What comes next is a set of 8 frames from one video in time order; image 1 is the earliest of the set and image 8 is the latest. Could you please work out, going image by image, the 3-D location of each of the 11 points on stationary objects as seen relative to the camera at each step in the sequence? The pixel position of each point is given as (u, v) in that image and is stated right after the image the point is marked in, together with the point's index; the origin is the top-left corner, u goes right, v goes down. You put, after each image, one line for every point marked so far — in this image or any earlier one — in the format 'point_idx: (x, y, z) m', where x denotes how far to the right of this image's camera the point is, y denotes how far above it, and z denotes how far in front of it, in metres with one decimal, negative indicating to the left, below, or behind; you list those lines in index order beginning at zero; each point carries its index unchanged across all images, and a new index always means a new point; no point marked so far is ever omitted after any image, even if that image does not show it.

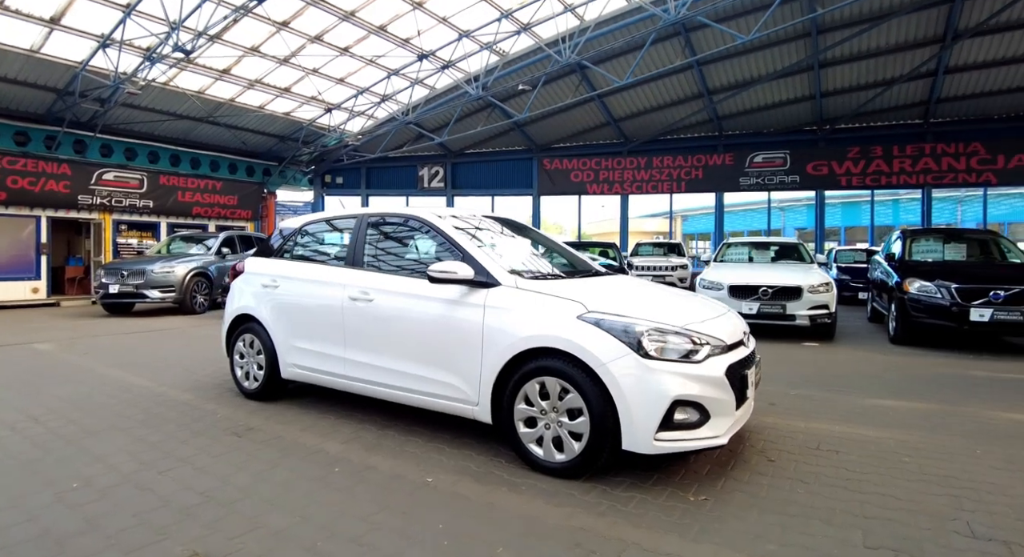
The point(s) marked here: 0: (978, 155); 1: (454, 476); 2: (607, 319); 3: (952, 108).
0: (+13.8, +3.6, +16.3) m
1: (-0.3, -1.2, +3.3) m
2: (+0.6, -0.2, +3.3) m
3: (+13.2, +5.0, +16.4) m
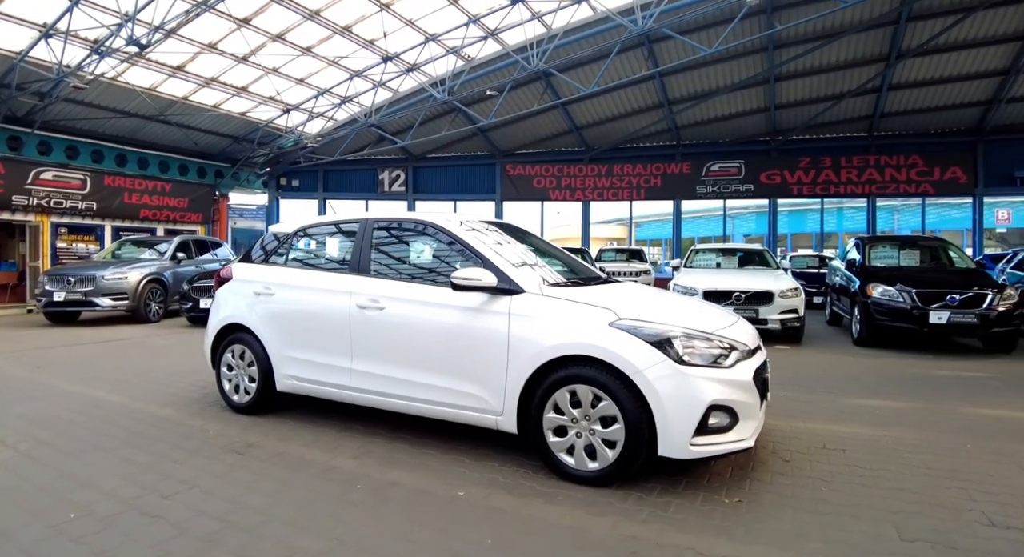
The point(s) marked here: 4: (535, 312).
0: (+12.7, +3.5, +17.5) m
1: (-0.1, -1.2, +3.3) m
2: (+0.8, -0.3, +3.3) m
3: (+12.1, +4.9, +17.5) m
4: (+0.2, -0.2, +3.5) m
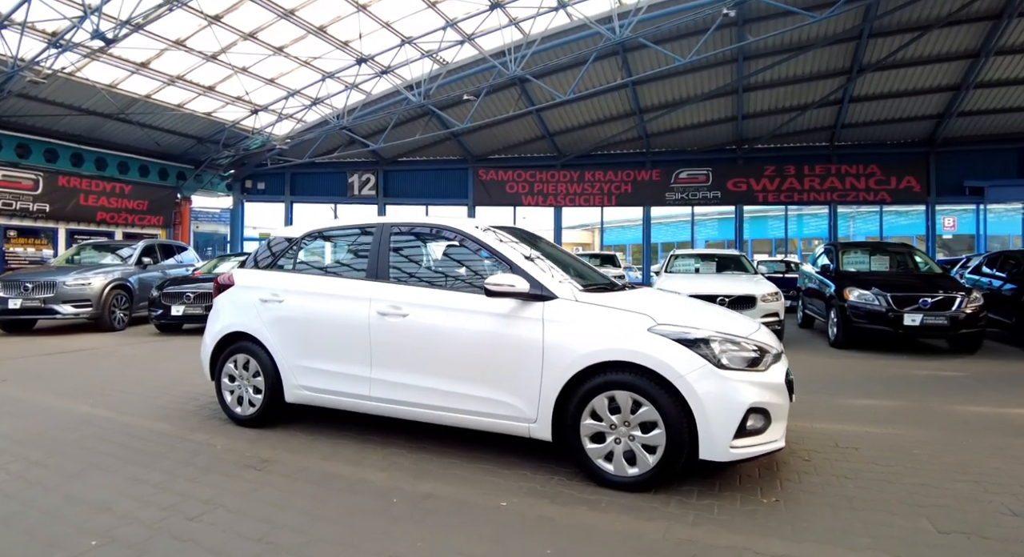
0: (+11.9, +3.3, +18.3) m
1: (+0.1, -1.3, +3.2) m
2: (+1.0, -0.3, +3.3) m
3: (+11.3, +4.8, +18.3) m
4: (+0.4, -0.2, +3.5) m
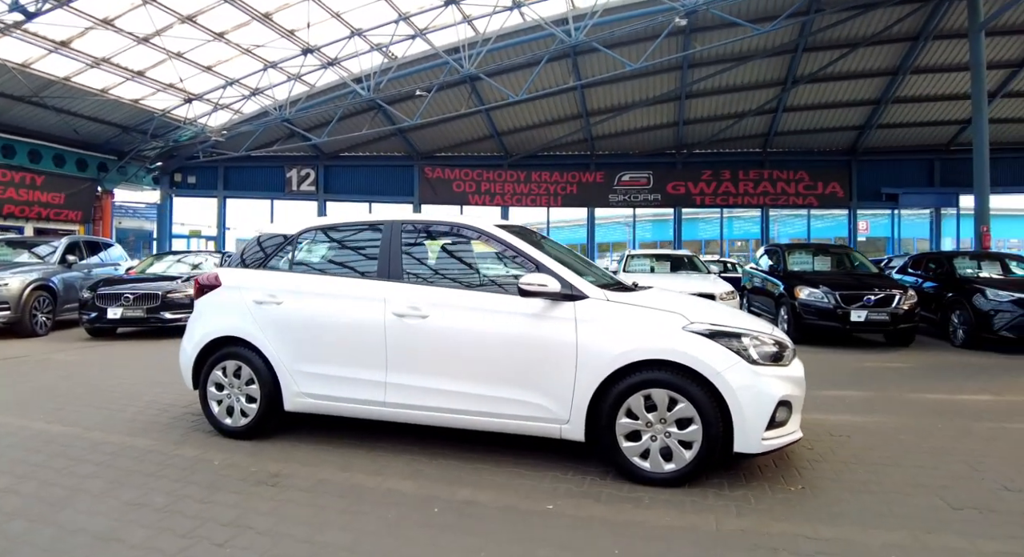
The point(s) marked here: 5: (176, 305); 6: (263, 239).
0: (+10.2, +3.4, +19.6) m
1: (+0.4, -1.3, +3.2) m
2: (+1.2, -0.3, +3.4) m
3: (+9.6, +4.8, +19.6) m
4: (+0.6, -0.2, +3.5) m
5: (-5.8, -0.5, +9.6) m
6: (-2.0, +0.3, +4.5) m
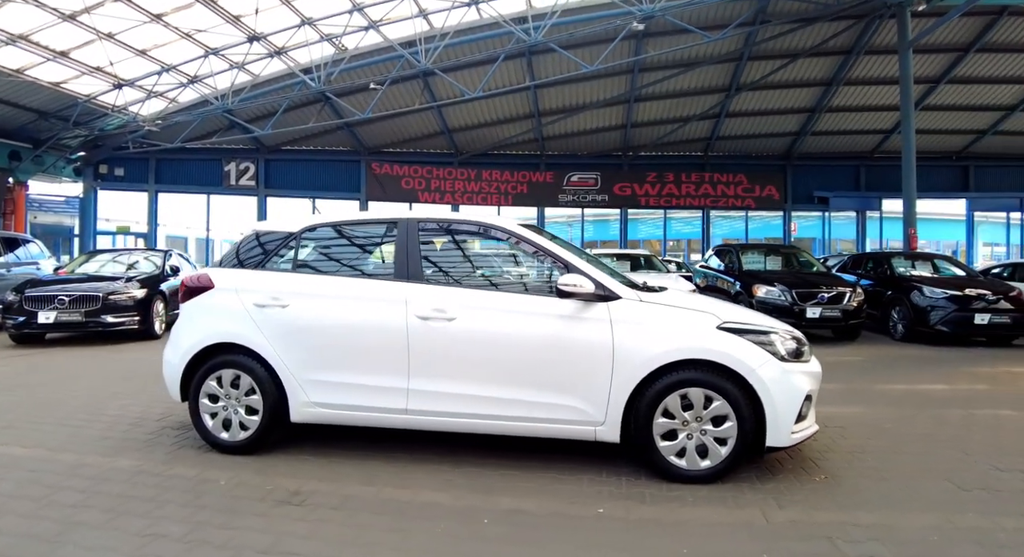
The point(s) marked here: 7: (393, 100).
0: (+8.5, +3.4, +20.6) m
1: (+0.6, -1.3, +3.2) m
2: (+1.4, -0.3, +3.5) m
3: (+7.9, +4.9, +20.5) m
4: (+0.8, -0.2, +3.5) m
5: (-6.2, -0.5, +8.8) m
6: (-1.9, +0.3, +4.2) m
7: (-3.6, +5.5, +17.1) m
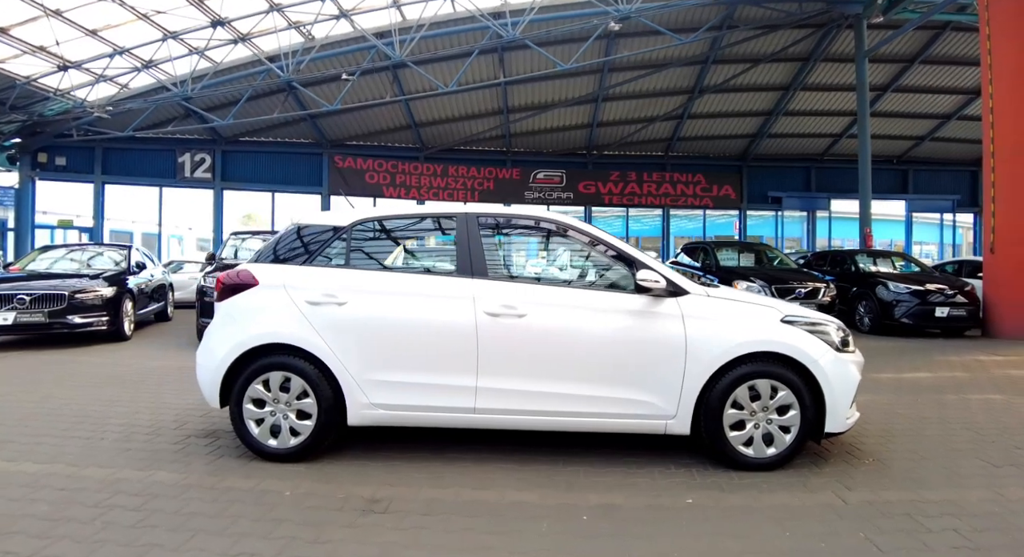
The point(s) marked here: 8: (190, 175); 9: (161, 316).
0: (+7.2, +3.6, +21.3) m
1: (+1.1, -1.2, +3.2) m
2: (+1.9, -0.3, +3.6) m
3: (+6.6, +5.0, +21.1) m
4: (+1.2, -0.2, +3.5) m
5: (-6.3, -0.4, +8.2) m
6: (-1.5, +0.3, +4.0) m
7: (-4.5, +5.6, +16.6) m
8: (-11.0, +3.5, +18.9) m
9: (-7.4, -0.8, +11.8) m
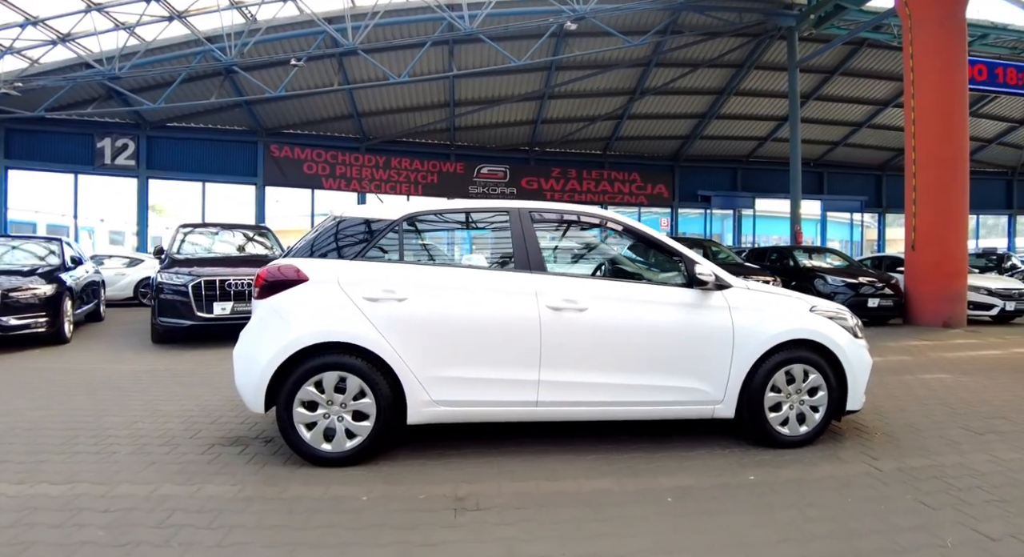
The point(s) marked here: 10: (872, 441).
0: (+5.0, +3.8, +22.2) m
1: (+1.5, -1.2, +3.5) m
2: (+2.2, -0.2, +4.0) m
3: (+4.5, +5.2, +21.9) m
4: (+1.6, -0.2, +3.8) m
5: (-6.5, -0.4, +7.3) m
6: (-1.2, +0.4, +3.9) m
7: (-5.9, +5.7, +15.9) m
8: (-12.7, +3.6, +17.2) m
9: (-8.1, -0.7, +10.8) m
10: (+2.6, -1.2, +4.0) m
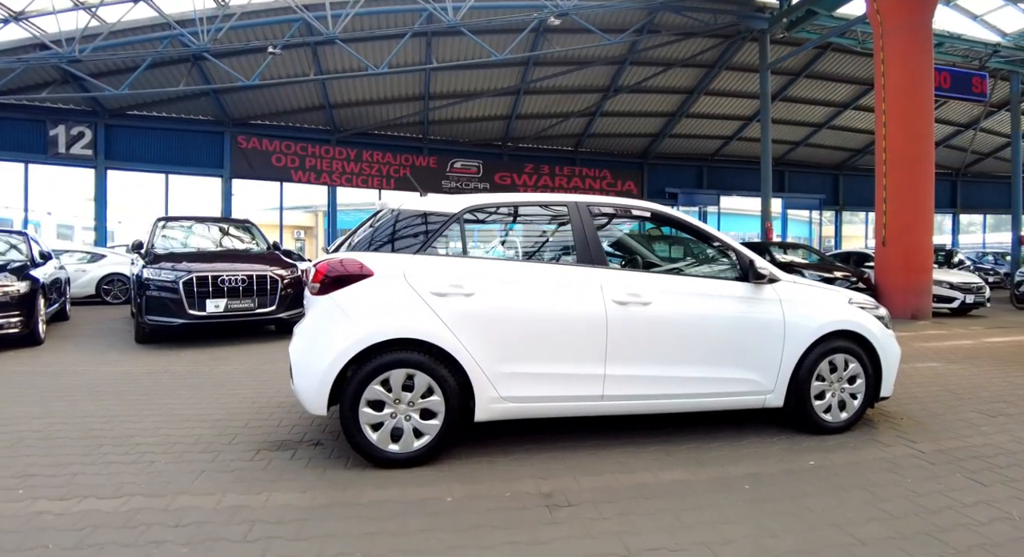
0: (+3.9, +4.0, +22.5) m
1: (+2.0, -1.2, +3.6) m
2: (+2.6, -0.2, +4.1) m
3: (+3.4, +5.4, +22.2) m
4: (+2.0, -0.1, +3.9) m
5: (-6.3, -0.4, +6.8) m
6: (-0.8, +0.4, +3.8) m
7: (-6.5, +5.8, +15.3) m
8: (-13.3, +3.7, +16.1) m
9: (-8.2, -0.7, +10.1) m
10: (+3.0, -1.2, +4.3) m
